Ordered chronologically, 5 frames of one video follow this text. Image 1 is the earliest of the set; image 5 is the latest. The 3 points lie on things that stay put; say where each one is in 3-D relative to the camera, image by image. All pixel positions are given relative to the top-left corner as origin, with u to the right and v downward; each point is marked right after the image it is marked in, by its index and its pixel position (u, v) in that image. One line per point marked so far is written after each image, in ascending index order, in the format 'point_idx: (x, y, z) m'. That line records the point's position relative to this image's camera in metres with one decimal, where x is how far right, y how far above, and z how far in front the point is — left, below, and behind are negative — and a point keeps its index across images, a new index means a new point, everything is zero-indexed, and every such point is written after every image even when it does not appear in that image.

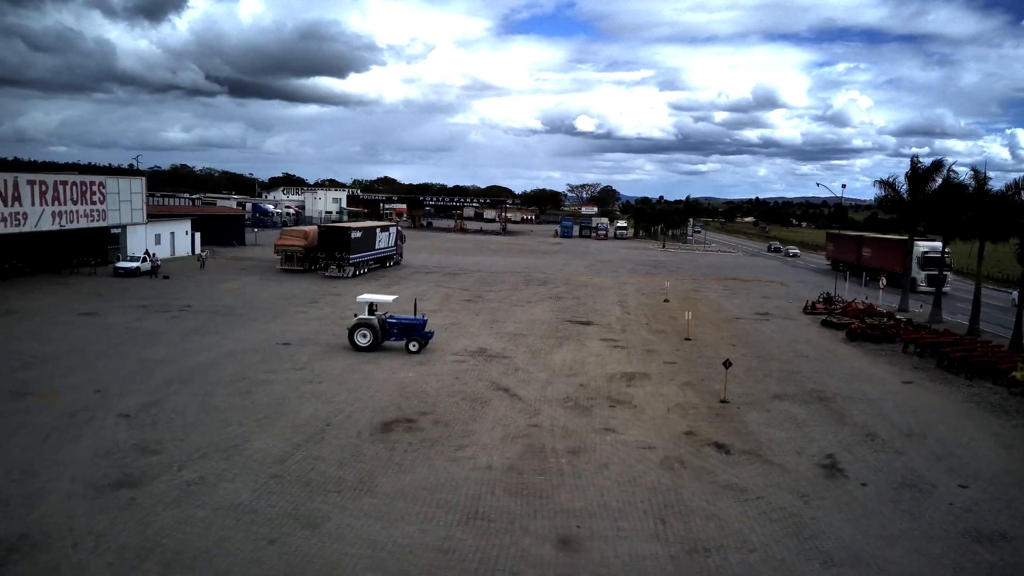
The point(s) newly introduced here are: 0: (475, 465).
0: (-0.7, -3.5, +14.1) m
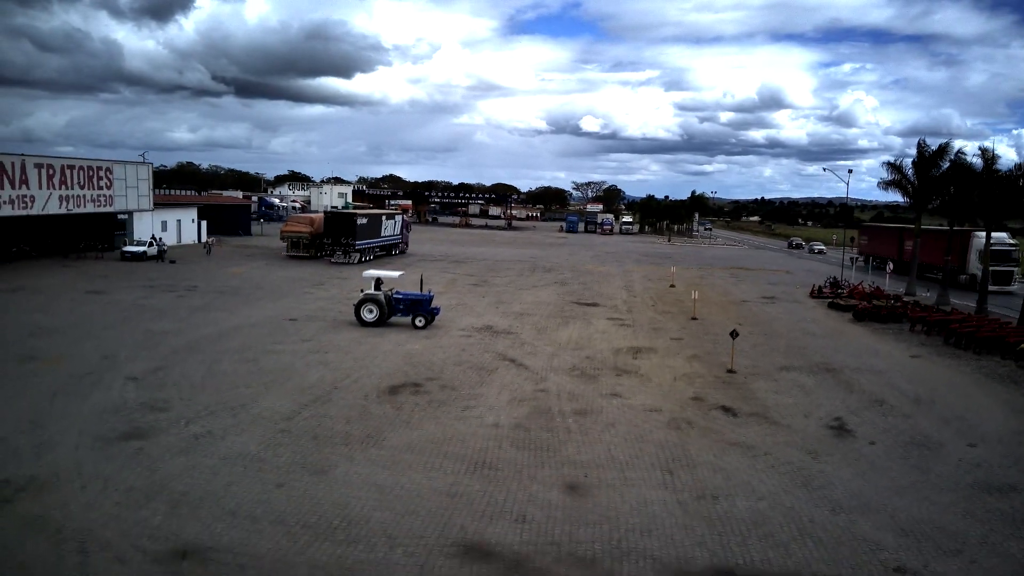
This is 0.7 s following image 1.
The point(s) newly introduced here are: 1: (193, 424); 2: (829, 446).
0: (-0.6, -2.7, +14.1) m
1: (-5.9, -2.5, +13.2) m
2: (+6.2, -3.1, +13.9) m
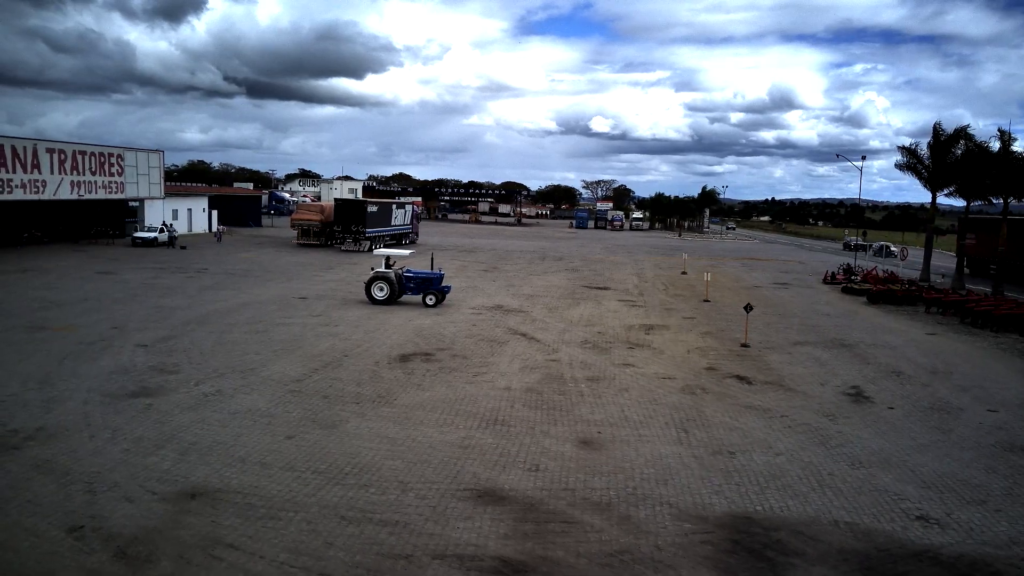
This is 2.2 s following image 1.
0: (-0.4, -1.9, +14.0) m
1: (-5.7, -1.8, +13.1) m
2: (+6.4, -2.3, +13.7) m
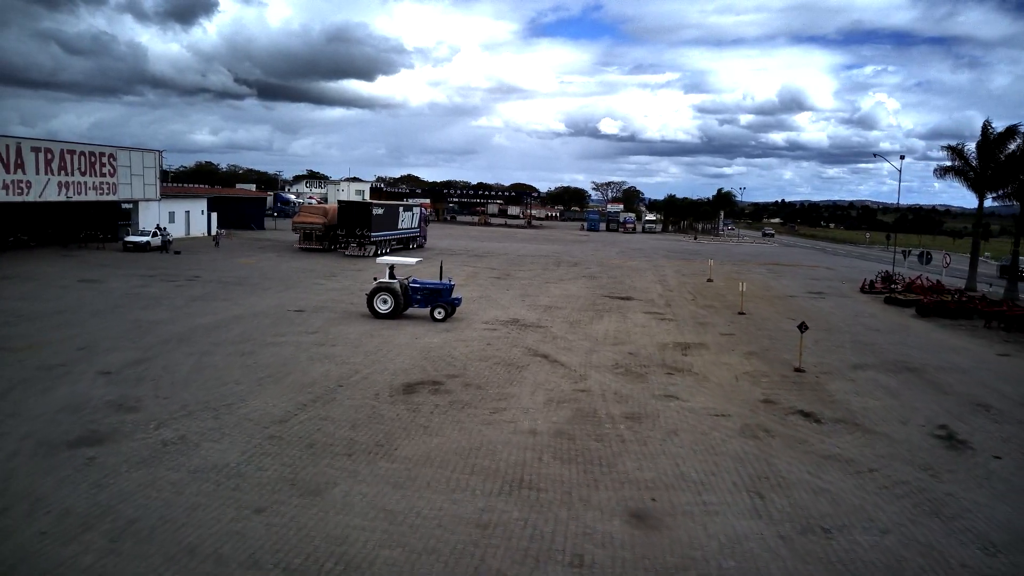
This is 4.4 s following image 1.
0: (+0.1, -2.3, +11.6) m
1: (-5.3, -2.1, +10.8) m
2: (+6.8, -2.7, +11.2) m
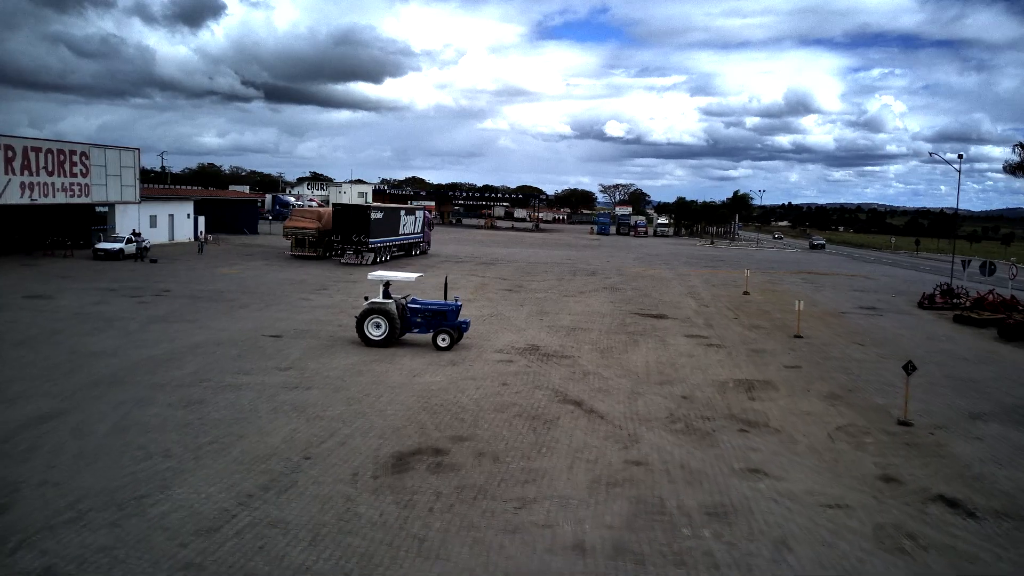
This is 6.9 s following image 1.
0: (+0.5, -2.8, +7.9) m
1: (-4.9, -2.6, +7.2) m
2: (+7.2, -3.3, +7.5) m
